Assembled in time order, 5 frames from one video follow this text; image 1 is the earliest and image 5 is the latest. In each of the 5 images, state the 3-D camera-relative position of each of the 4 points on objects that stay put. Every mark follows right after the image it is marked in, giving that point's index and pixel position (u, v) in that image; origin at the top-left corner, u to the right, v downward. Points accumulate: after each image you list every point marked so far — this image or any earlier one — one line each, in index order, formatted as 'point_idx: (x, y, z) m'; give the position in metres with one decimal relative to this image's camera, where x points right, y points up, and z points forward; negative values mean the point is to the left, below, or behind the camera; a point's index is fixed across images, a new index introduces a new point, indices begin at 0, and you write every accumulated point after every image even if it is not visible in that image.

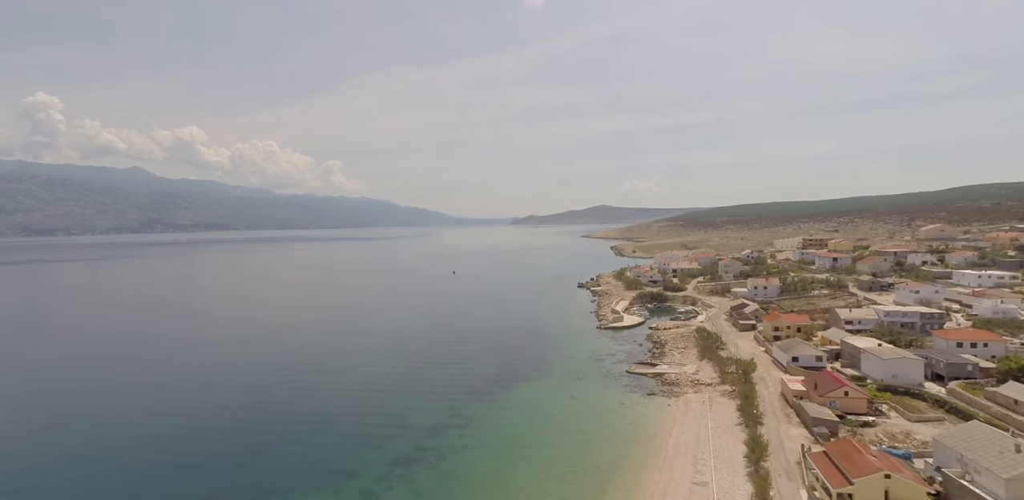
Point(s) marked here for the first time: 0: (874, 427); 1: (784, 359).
0: (+10.5, -5.1, +13.4) m
1: (+11.0, -4.4, +18.7) m
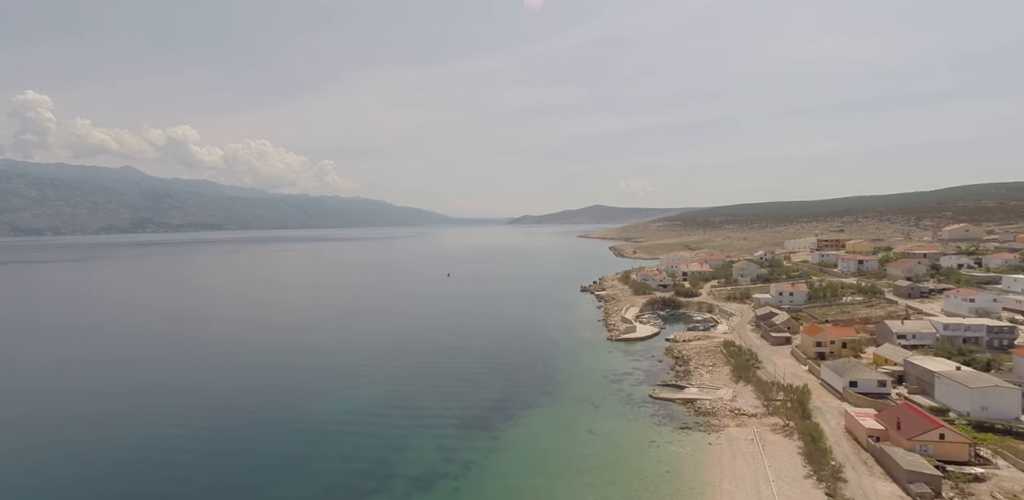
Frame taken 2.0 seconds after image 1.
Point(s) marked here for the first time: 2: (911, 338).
0: (+10.8, -5.3, +10.5) m
1: (+11.3, -4.6, +15.8) m
2: (+16.4, -3.6, +18.9) m
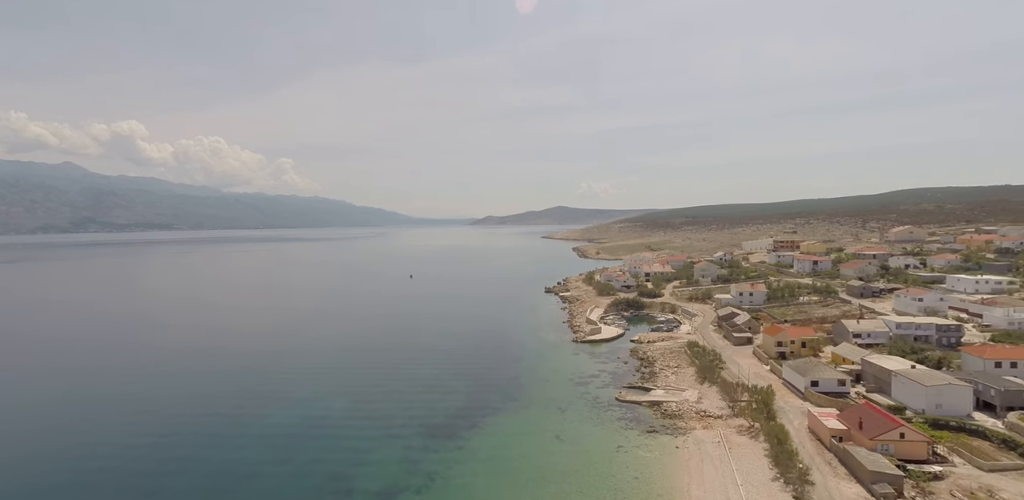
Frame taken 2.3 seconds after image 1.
0: (+10.0, -5.3, +10.6) m
1: (+10.0, -4.6, +16.0) m
2: (+14.9, -3.7, +19.4) m
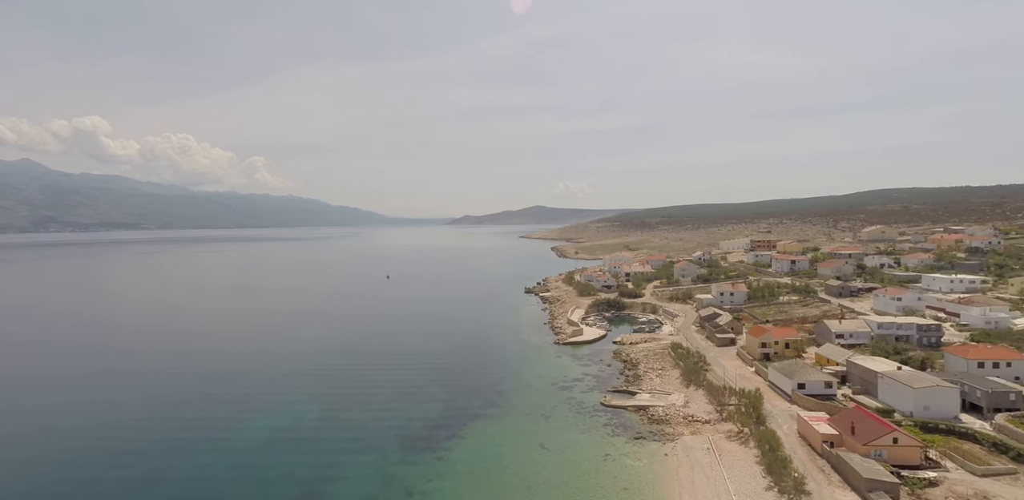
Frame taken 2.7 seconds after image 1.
0: (+9.6, -5.3, +10.3) m
1: (+9.4, -4.6, +15.7) m
2: (+14.1, -3.6, +19.4) m
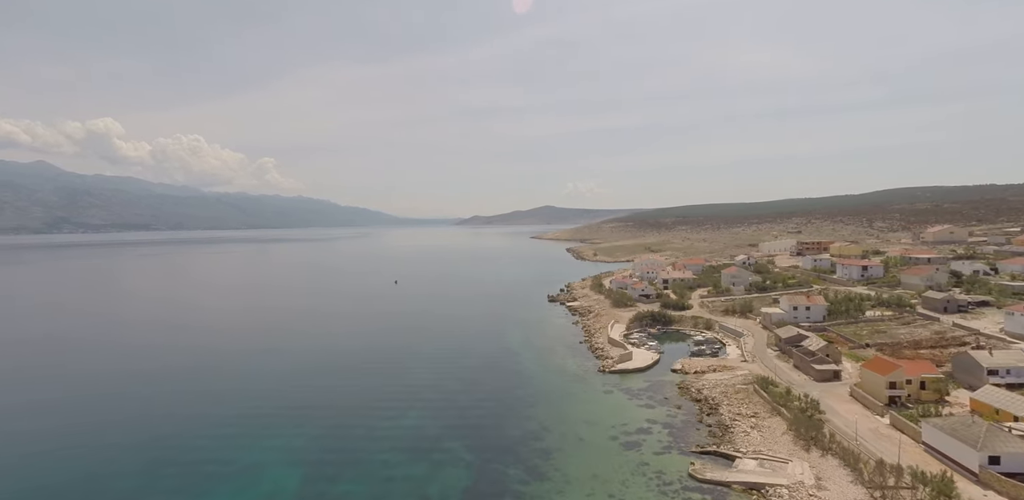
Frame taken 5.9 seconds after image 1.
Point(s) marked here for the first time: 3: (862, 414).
0: (+11.0, -5.6, +5.5) m
1: (+10.8, -4.9, +10.8) m
2: (+15.6, -3.9, +14.4) m
3: (+11.0, -5.1, +14.4) m
